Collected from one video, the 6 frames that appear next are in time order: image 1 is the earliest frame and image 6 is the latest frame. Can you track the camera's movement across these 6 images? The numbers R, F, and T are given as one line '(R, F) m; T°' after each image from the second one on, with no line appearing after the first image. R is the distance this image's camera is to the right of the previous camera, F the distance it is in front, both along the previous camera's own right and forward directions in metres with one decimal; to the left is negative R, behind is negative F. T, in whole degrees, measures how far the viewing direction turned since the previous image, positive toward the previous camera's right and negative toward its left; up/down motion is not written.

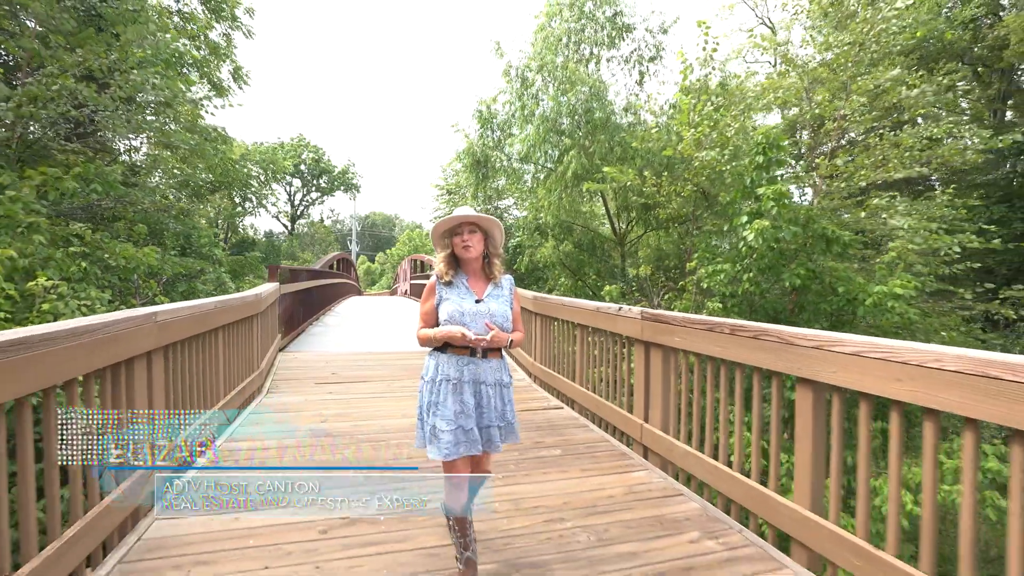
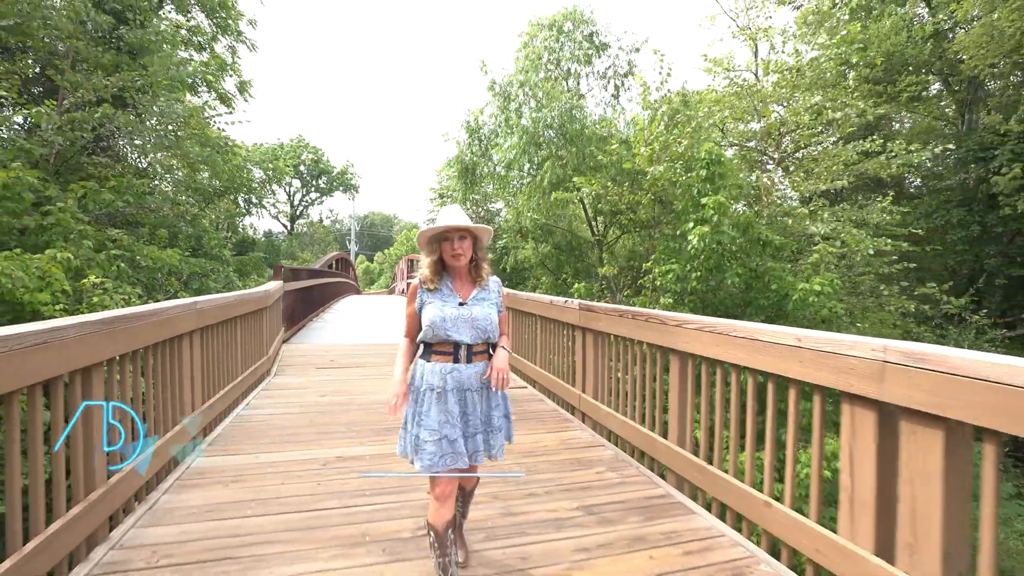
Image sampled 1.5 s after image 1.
(+0.2, -0.7) m; 0°
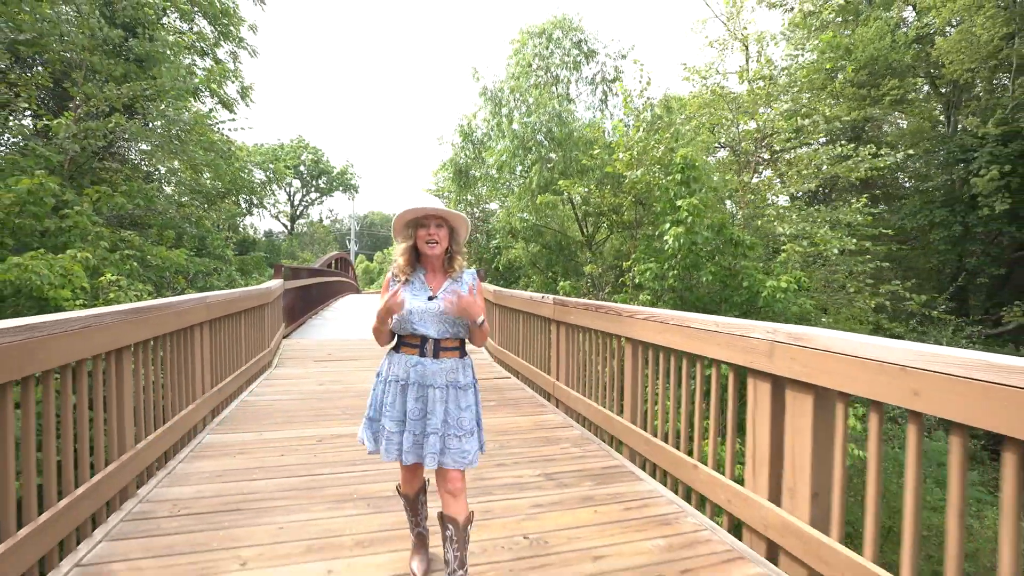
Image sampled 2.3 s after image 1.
(+0.2, -0.4) m; 0°
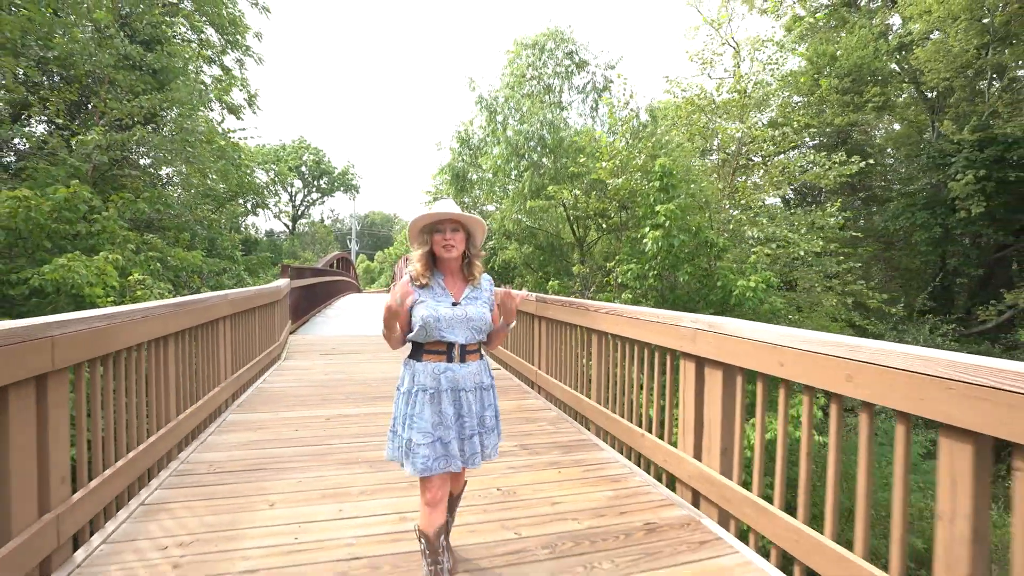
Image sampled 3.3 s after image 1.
(+0.1, -0.5) m; 0°
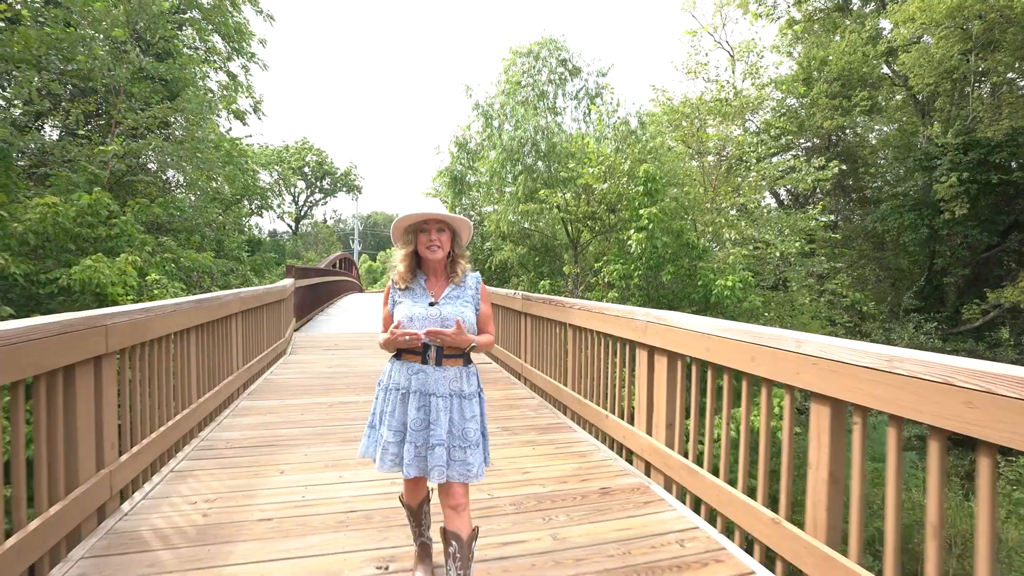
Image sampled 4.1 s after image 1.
(+0.1, -0.4) m; 0°
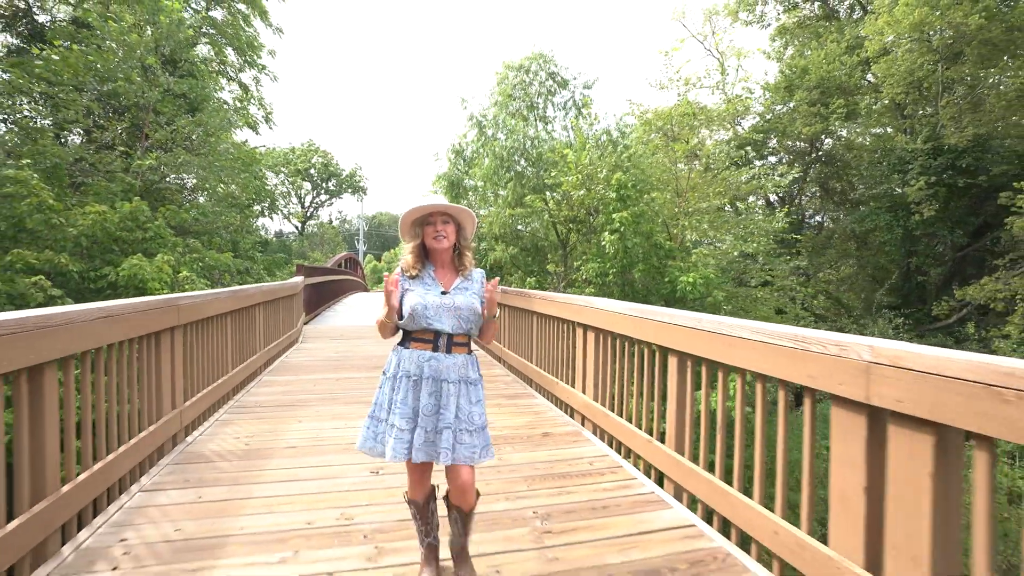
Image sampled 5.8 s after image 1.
(+0.3, -0.8) m; -1°
